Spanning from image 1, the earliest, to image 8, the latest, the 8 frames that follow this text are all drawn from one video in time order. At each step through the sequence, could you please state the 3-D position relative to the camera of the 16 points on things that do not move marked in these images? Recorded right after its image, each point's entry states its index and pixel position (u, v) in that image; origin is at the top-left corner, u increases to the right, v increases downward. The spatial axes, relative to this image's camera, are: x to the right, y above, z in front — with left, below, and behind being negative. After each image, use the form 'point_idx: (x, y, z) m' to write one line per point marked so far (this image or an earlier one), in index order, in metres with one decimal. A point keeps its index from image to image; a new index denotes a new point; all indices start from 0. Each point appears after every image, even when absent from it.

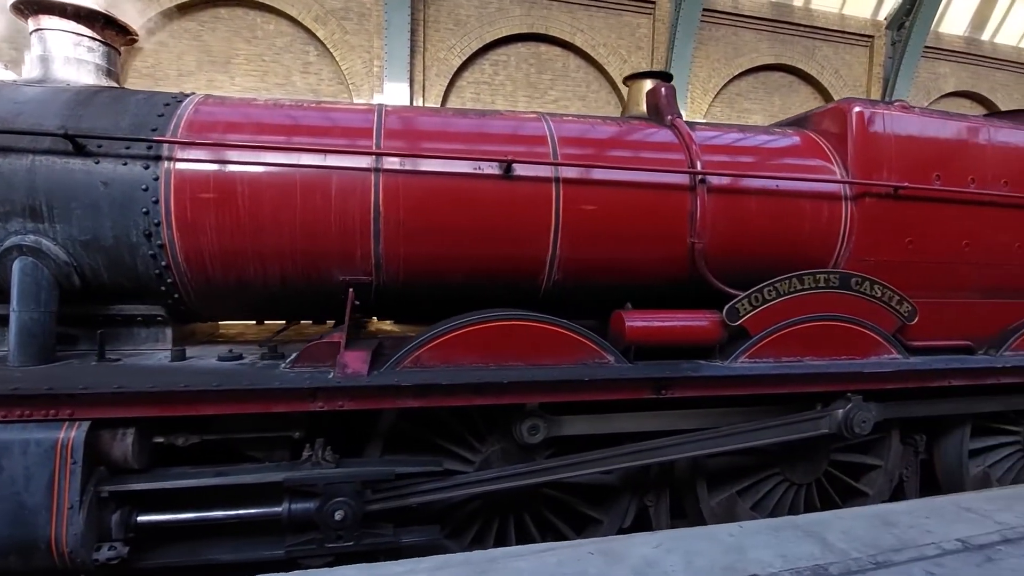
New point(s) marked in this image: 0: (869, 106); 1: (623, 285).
0: (+2.1, +1.0, +3.0) m
1: (+0.6, 0.0, +2.9) m
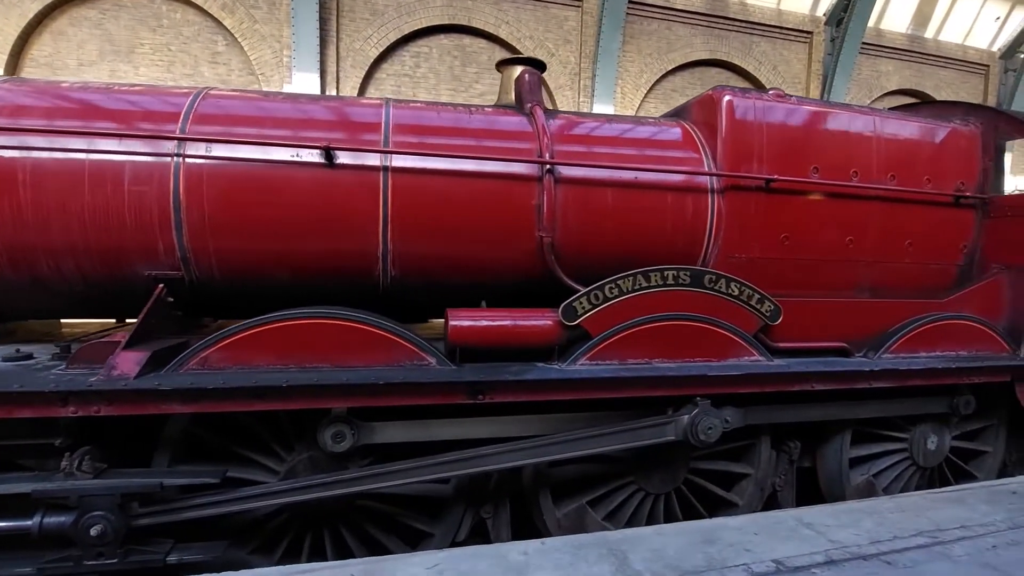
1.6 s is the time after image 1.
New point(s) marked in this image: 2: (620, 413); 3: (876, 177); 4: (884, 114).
0: (+1.2, +1.1, +2.8) m
1: (-0.2, 0.0, +2.7) m
2: (+0.5, -0.6, +2.5) m
3: (+2.1, +0.7, +3.1) m
4: (+2.2, +1.0, +3.1) m
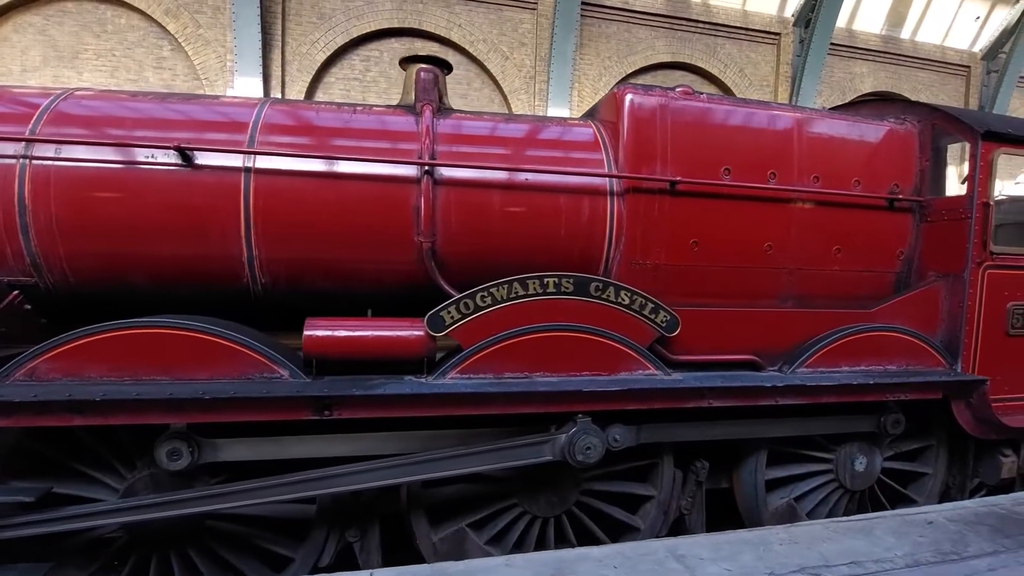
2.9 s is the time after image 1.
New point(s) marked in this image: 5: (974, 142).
0: (+0.7, +1.0, +2.7) m
1: (-0.8, 0.0, +2.6) m
2: (-0.1, -0.6, +2.4) m
3: (+1.6, +0.6, +2.9) m
4: (+1.7, +1.0, +2.9) m
5: (+2.5, +0.8, +2.8) m
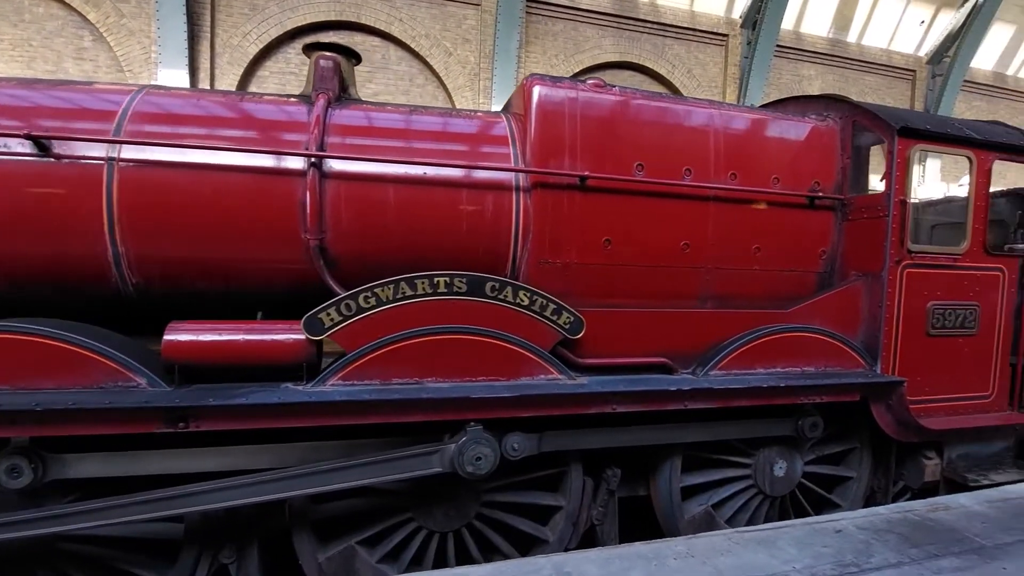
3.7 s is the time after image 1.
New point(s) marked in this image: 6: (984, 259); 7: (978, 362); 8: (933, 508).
0: (+0.2, +1.0, +2.6) m
1: (-1.3, 0.0, +2.4) m
2: (-0.5, -0.6, +2.2) m
3: (+1.1, +0.6, +2.8) m
4: (+1.2, +1.0, +2.9) m
5: (+2.0, +0.8, +2.7) m
6: (+2.7, +0.2, +2.9) m
7: (+2.7, -0.4, +3.0) m
8: (+2.0, -1.0, +2.4) m
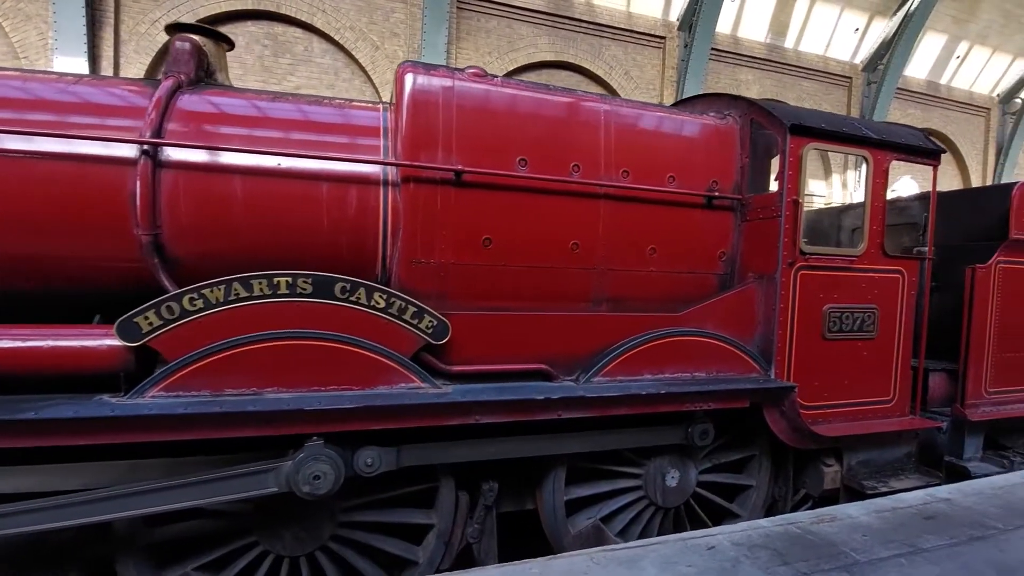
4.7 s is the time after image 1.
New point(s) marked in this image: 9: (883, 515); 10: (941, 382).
0: (-0.4, +1.0, +2.4) m
1: (-1.9, 0.0, +2.2) m
2: (-1.1, -0.7, +2.0) m
3: (+0.5, +0.6, +2.7) m
4: (+0.6, +1.0, +2.8) m
5: (+1.4, +0.8, +2.7) m
6: (+2.0, +0.2, +2.9) m
7: (+2.1, -0.4, +2.9) m
8: (+1.4, -1.0, +2.3) m
9: (+1.7, -1.0, +2.4) m
10: (+2.7, -0.6, +3.2) m
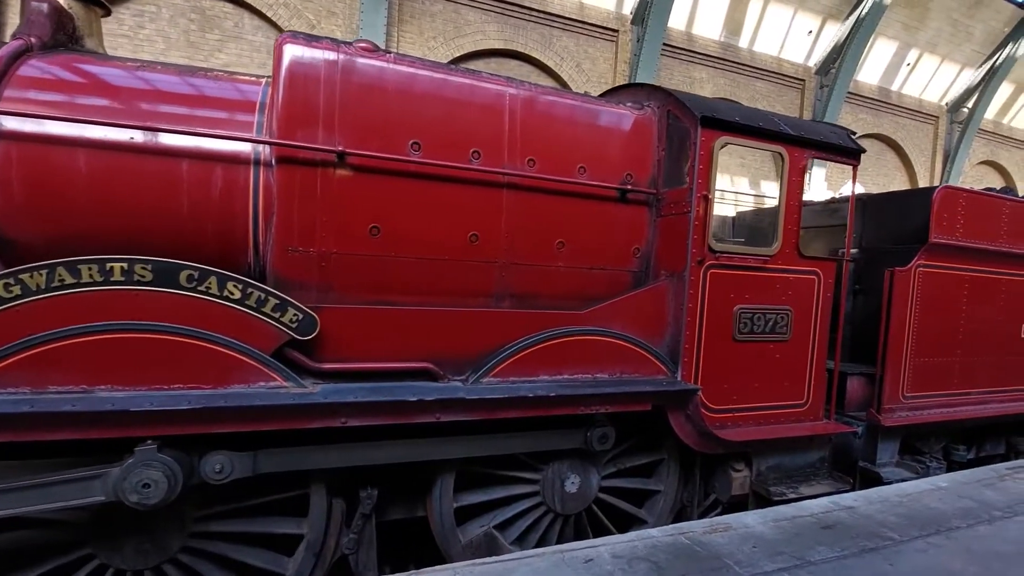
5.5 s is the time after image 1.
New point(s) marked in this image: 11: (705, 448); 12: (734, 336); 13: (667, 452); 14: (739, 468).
0: (-0.9, +1.0, +2.2) m
1: (-2.4, +0.1, +1.9) m
2: (-1.6, -0.6, +1.8) m
3: (0.0, +0.6, +2.5) m
4: (+0.1, +1.0, +2.6) m
5: (+0.9, +0.8, +2.6) m
6: (+1.5, +0.1, +2.8) m
7: (+1.5, -0.4, +2.9) m
8: (+0.8, -1.0, +2.2) m
9: (+1.2, -1.0, +2.3) m
10: (+2.1, -0.6, +3.2) m
11: (+1.0, -0.8, +2.6) m
12: (+1.1, -0.2, +2.7) m
13: (+0.8, -0.9, +2.7) m
14: (+1.2, -1.0, +2.8) m
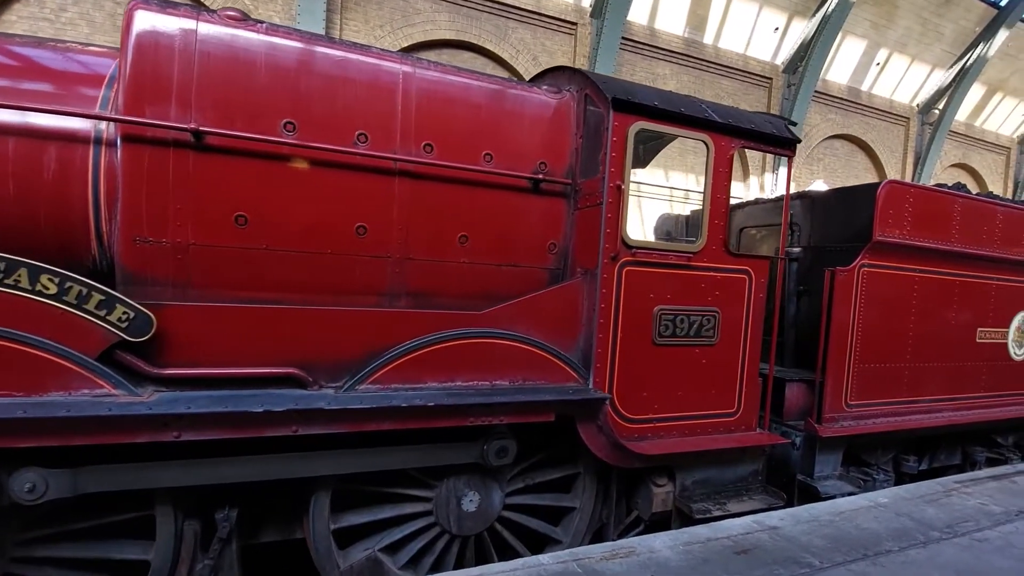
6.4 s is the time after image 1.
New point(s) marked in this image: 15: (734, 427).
0: (-1.3, +1.1, +2.0) m
1: (-2.8, +0.1, +1.6) m
2: (-2.1, -0.6, +1.5) m
3: (-0.5, +0.6, +2.3) m
4: (-0.4, +1.0, +2.4) m
5: (+0.4, +0.8, +2.3) m
6: (+1.1, +0.1, +2.6) m
7: (+1.0, -0.4, +2.6) m
8: (+0.4, -1.0, +2.0) m
9: (+0.7, -1.0, +2.1) m
10: (+1.6, -0.6, +3.0) m
11: (+0.5, -0.8, +2.4) m
12: (+0.7, -0.2, +2.5) m
13: (+0.3, -0.9, +2.5) m
14: (+0.7, -1.0, +2.6) m
15: (+1.2, -0.7, +2.7) m
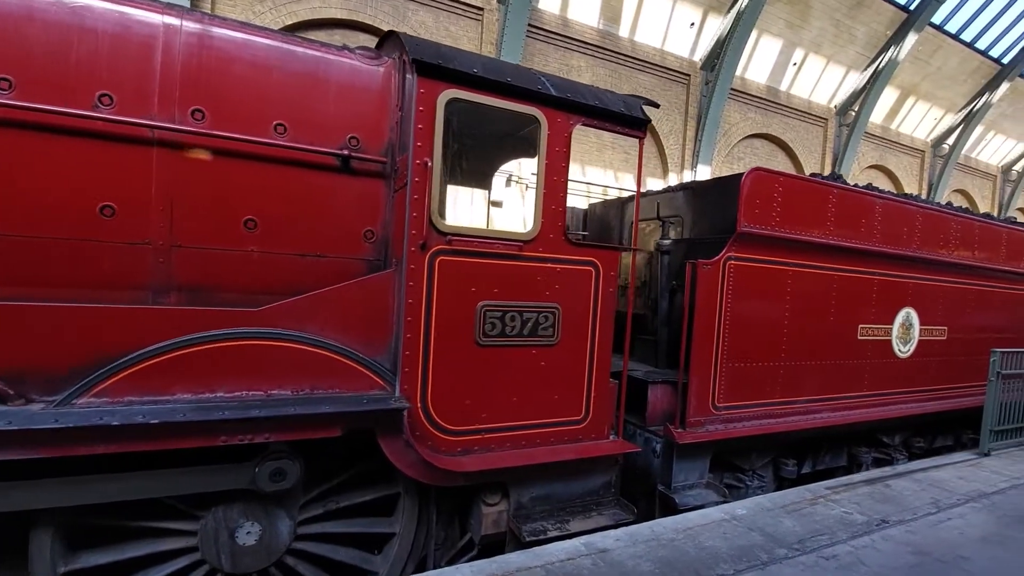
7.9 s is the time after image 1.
0: (-2.1, +1.1, +1.6) m
1: (-3.6, +0.1, +1.1) m
2: (-2.8, -0.5, +1.1) m
3: (-1.3, +0.7, +1.9) m
4: (-1.2, +1.0, +2.0) m
5: (-0.4, +0.8, +2.0) m
6: (+0.2, +0.2, +2.3) m
7: (+0.2, -0.4, +2.4) m
8: (-0.4, -1.0, +1.7) m
9: (-0.1, -1.0, +1.8) m
10: (+0.8, -0.6, +2.8) m
11: (-0.3, -0.8, +2.1) m
12: (-0.1, -0.2, +2.2) m
13: (-0.5, -0.8, +2.2) m
14: (-0.1, -0.9, +2.3) m
15: (+0.3, -0.7, +2.4) m
